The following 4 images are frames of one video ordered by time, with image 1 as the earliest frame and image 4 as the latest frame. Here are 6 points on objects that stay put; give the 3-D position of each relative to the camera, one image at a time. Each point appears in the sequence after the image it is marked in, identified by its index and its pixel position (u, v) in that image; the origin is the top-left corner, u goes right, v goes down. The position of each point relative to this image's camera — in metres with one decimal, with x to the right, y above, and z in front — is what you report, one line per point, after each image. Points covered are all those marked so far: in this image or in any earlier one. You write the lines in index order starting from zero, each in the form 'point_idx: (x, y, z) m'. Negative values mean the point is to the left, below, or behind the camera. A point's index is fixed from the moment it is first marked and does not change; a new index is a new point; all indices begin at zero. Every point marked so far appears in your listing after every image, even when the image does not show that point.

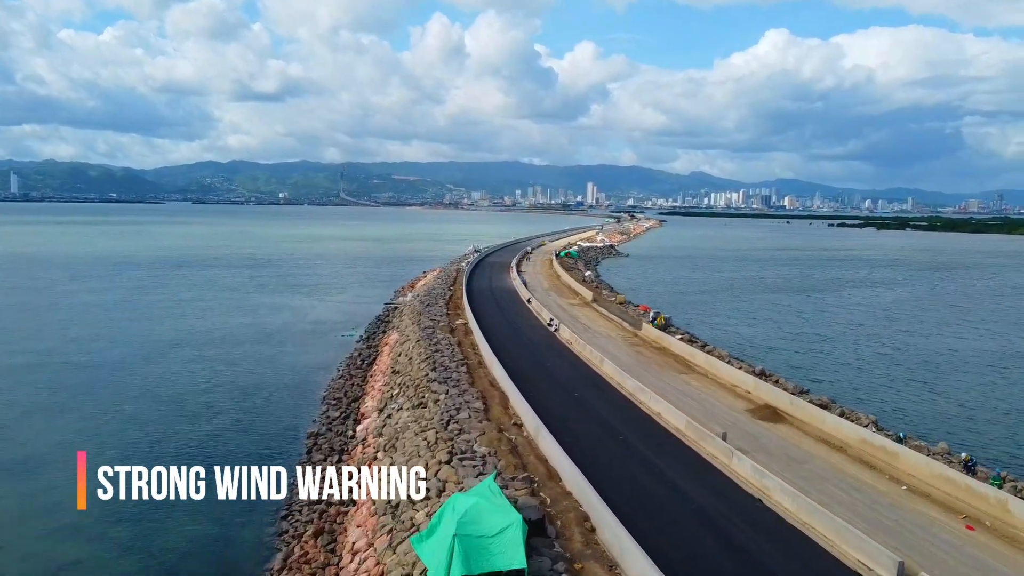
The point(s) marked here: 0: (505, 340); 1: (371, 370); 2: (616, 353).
0: (-0.1, -1.2, +18.0) m
1: (-3.2, -1.9, +18.4) m
2: (+2.2, -1.4, +17.1) m
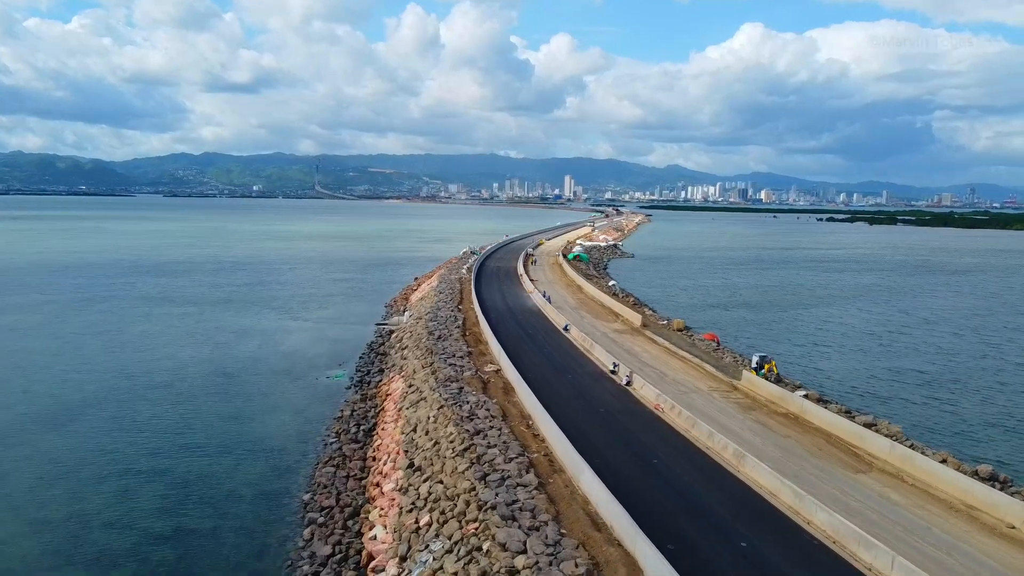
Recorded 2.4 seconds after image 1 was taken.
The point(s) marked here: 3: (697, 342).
0: (+0.9, -1.9, +12.5) m
1: (-2.2, -2.6, +12.9) m
2: (+3.3, -2.1, +11.7) m
3: (+4.4, -1.3, +19.3) m
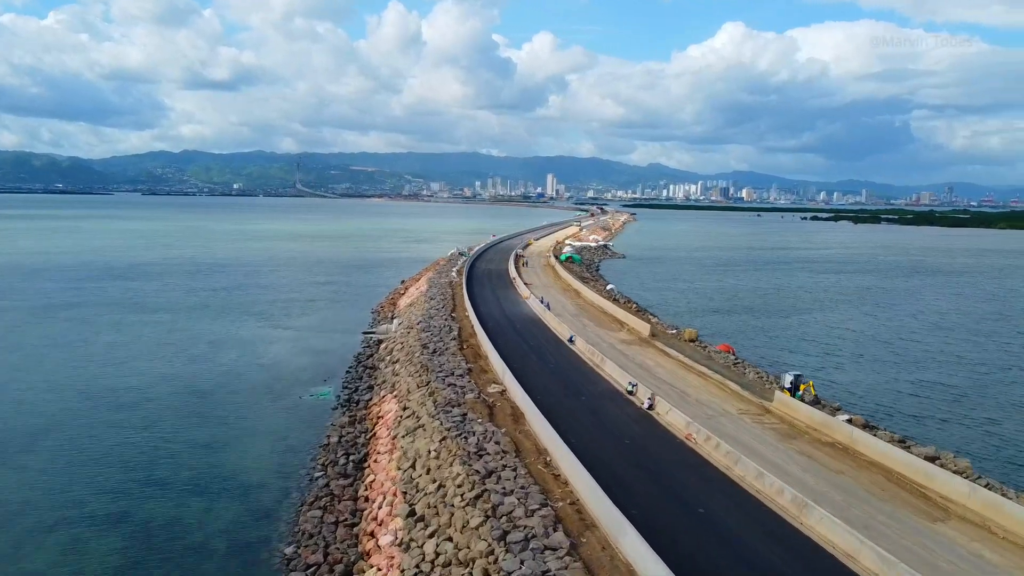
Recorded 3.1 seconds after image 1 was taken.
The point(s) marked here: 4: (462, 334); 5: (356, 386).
0: (+1.1, -2.1, +11.0) m
1: (-2.0, -2.8, +11.3) m
2: (+3.4, -2.3, +10.2) m
3: (+4.5, -1.5, +17.9) m
4: (-1.2, -1.1, +19.5) m
5: (-3.4, -2.1, +17.6) m
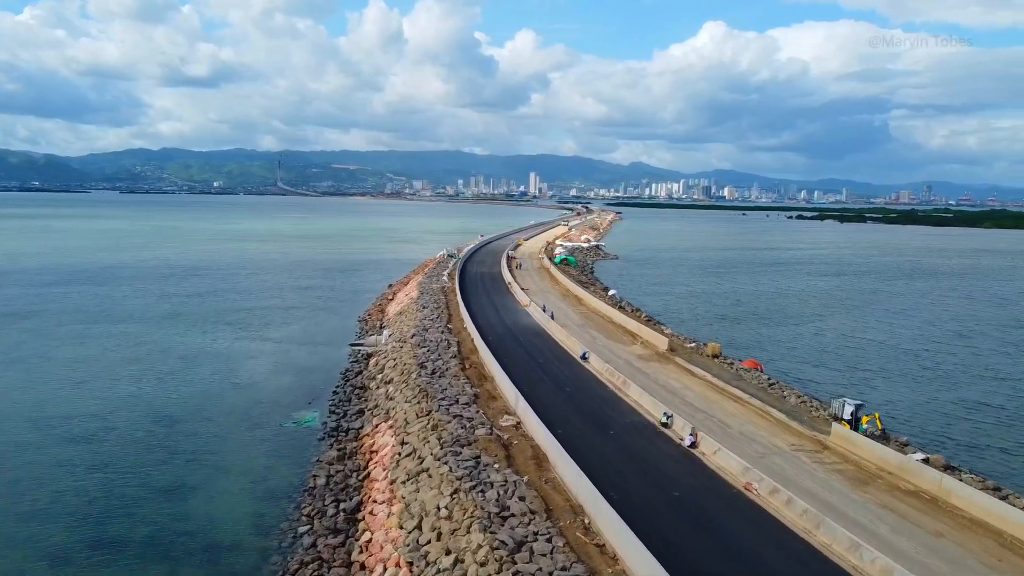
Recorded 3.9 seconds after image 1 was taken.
0: (+1.3, -2.3, +9.2) m
1: (-1.8, -3.0, +9.4) m
2: (+3.7, -2.5, +8.4) m
3: (+4.6, -1.7, +16.1) m
4: (-1.1, -1.3, +17.6) m
5: (-3.2, -2.3, +15.7) m
